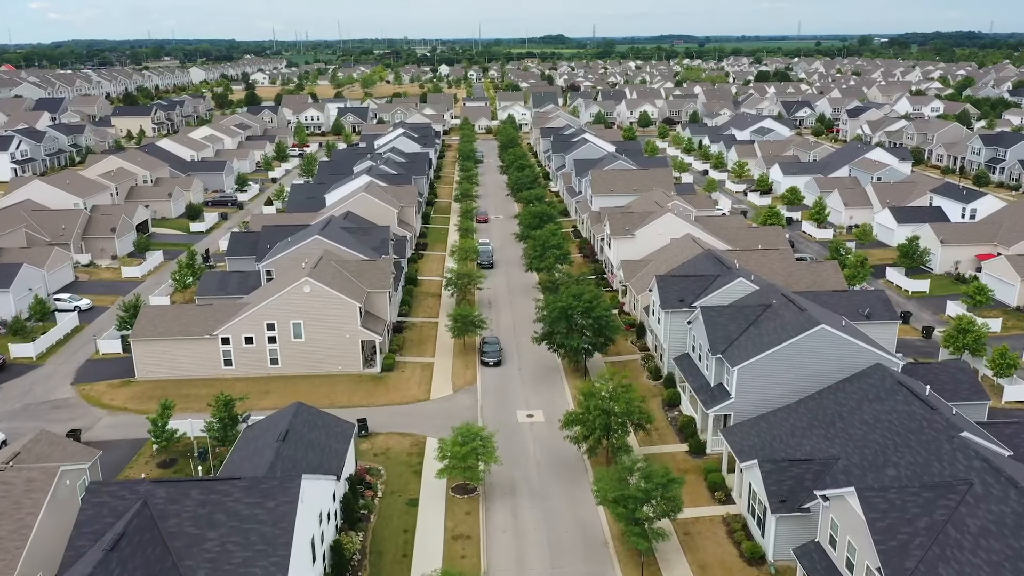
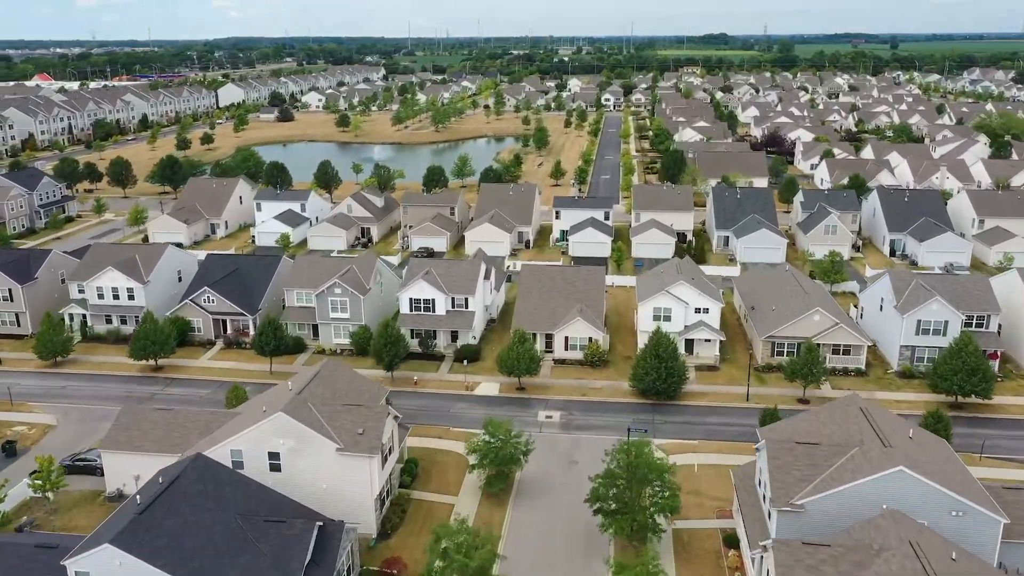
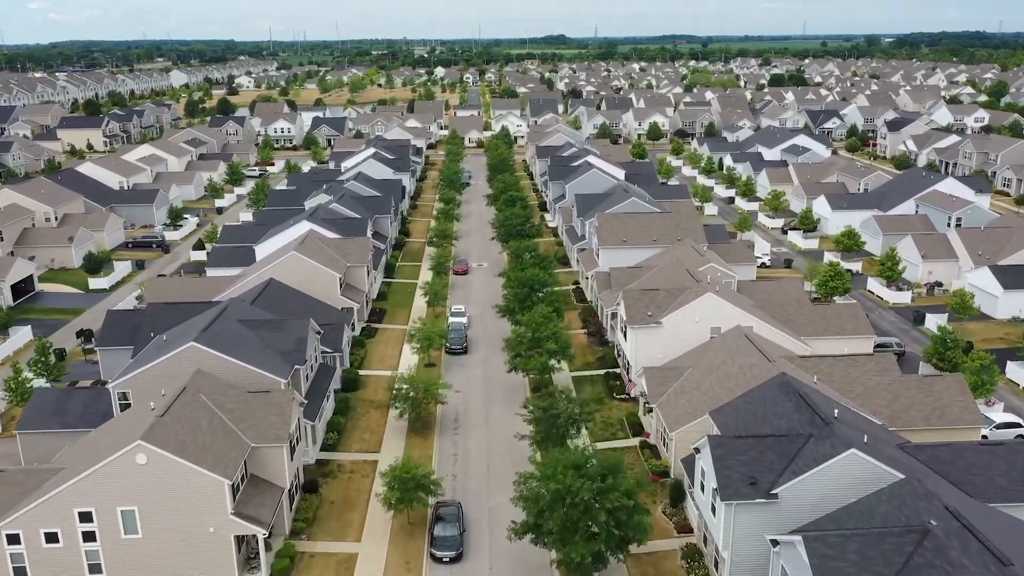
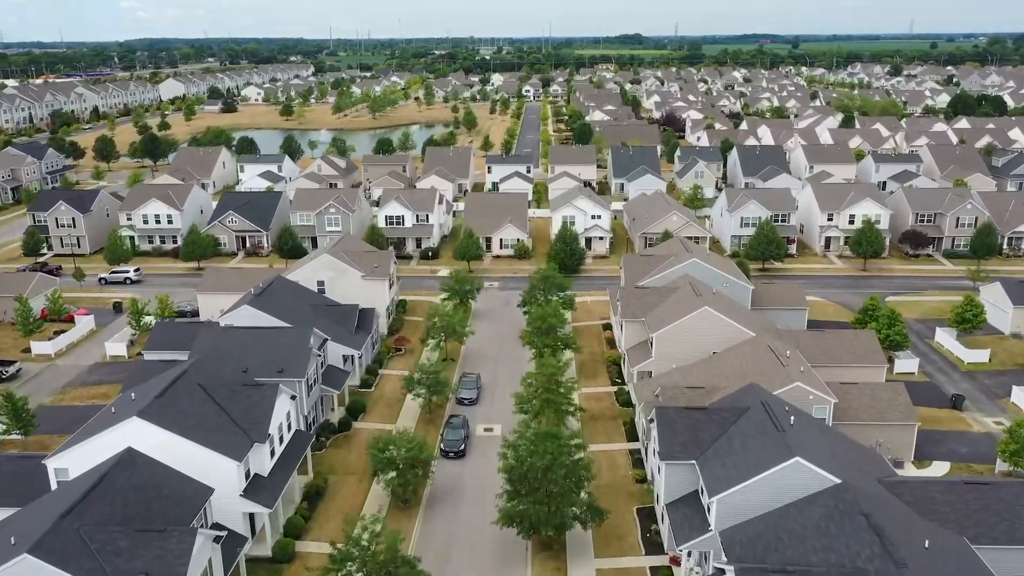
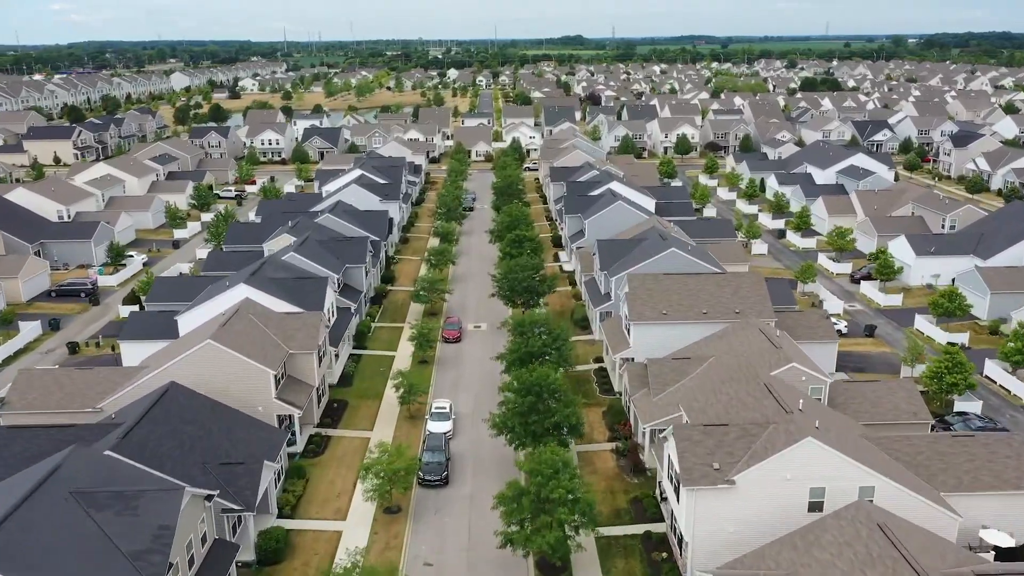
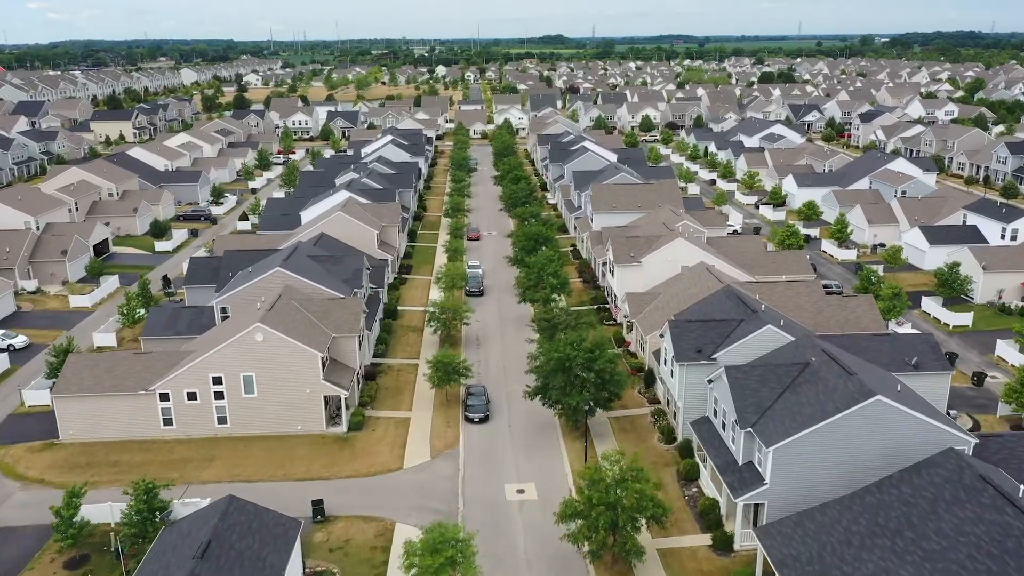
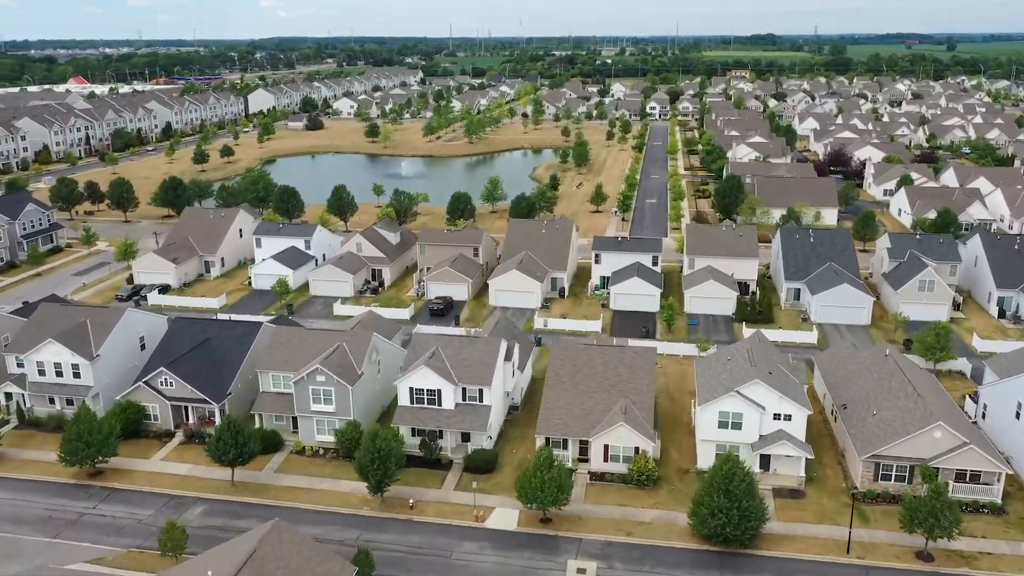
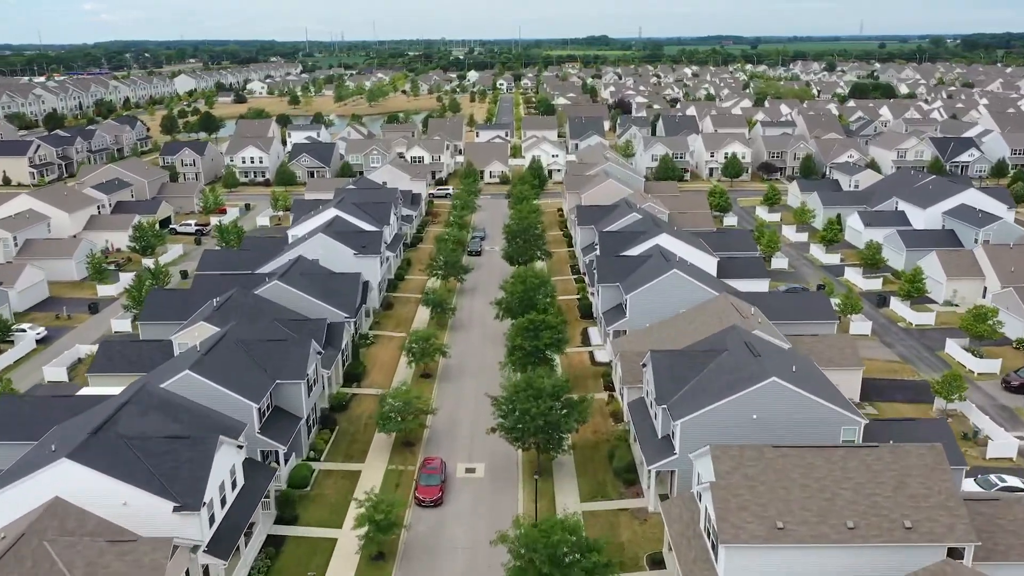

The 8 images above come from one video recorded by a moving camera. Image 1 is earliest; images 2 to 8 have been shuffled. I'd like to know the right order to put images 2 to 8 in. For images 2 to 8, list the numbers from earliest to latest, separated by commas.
6, 3, 5, 8, 4, 2, 7
